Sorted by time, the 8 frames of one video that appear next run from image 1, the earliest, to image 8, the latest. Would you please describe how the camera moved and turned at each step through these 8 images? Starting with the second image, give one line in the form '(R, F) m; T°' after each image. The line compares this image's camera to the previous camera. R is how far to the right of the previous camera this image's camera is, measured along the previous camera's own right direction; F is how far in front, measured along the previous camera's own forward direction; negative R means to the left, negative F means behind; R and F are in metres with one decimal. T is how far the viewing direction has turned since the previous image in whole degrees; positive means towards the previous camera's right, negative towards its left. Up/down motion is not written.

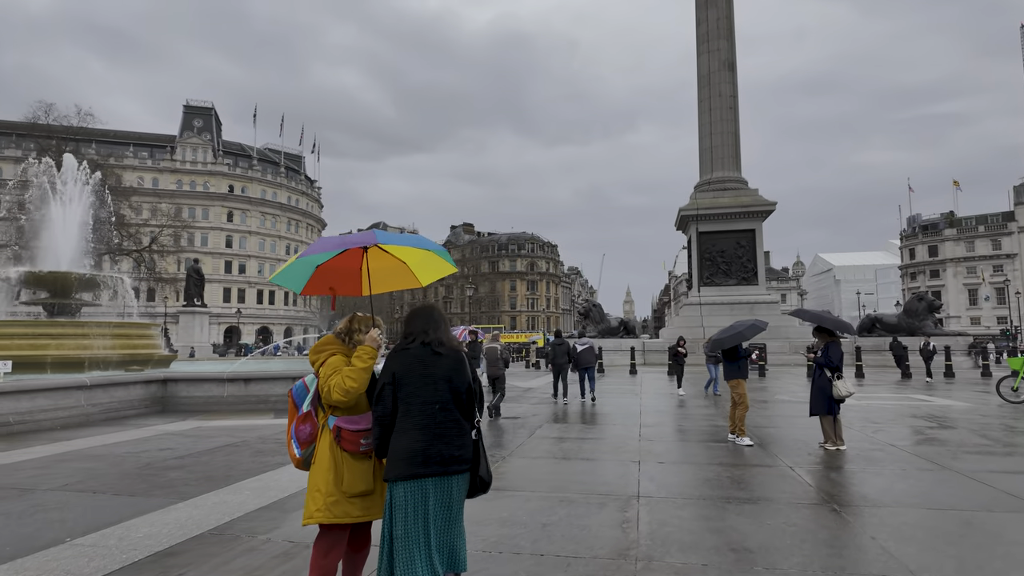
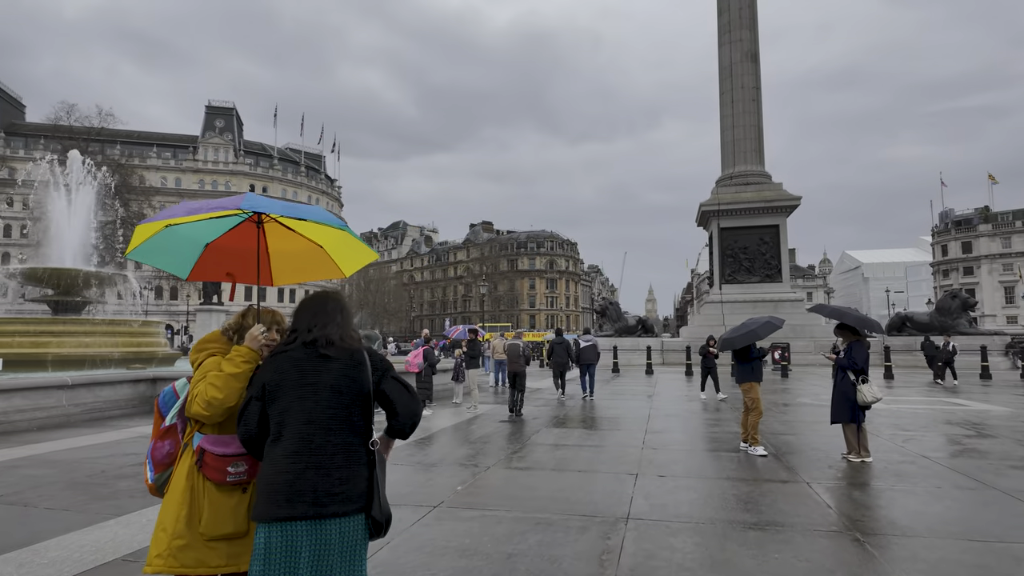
(+0.4, +0.6) m; -2°
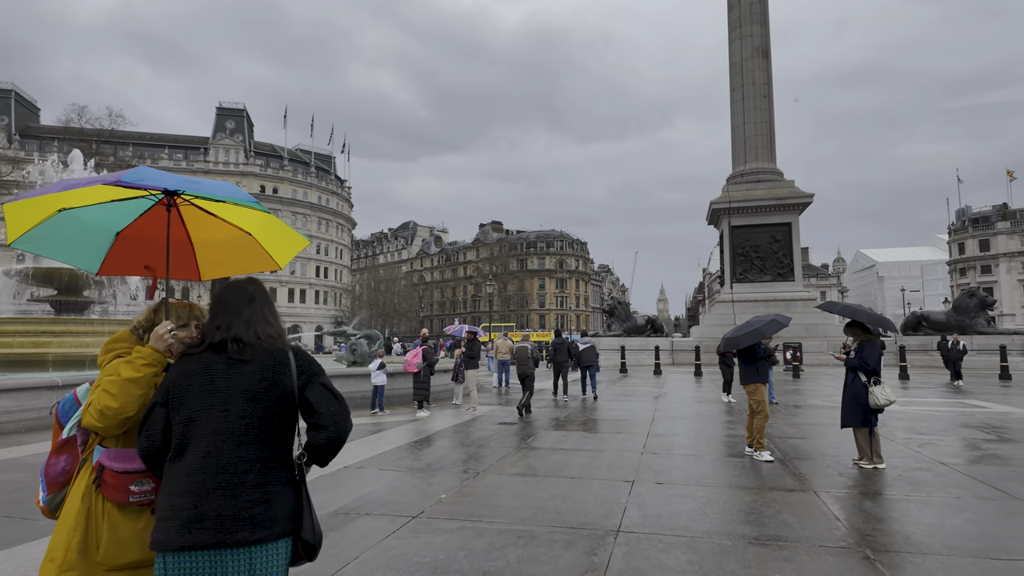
(+0.2, +0.3) m; -1°
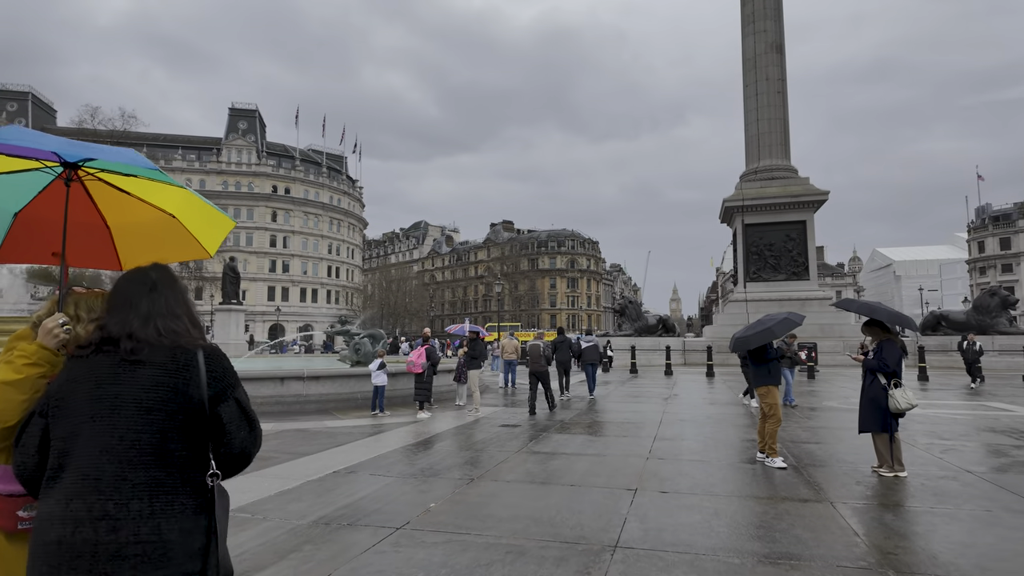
(+0.1, +0.3) m; -1°
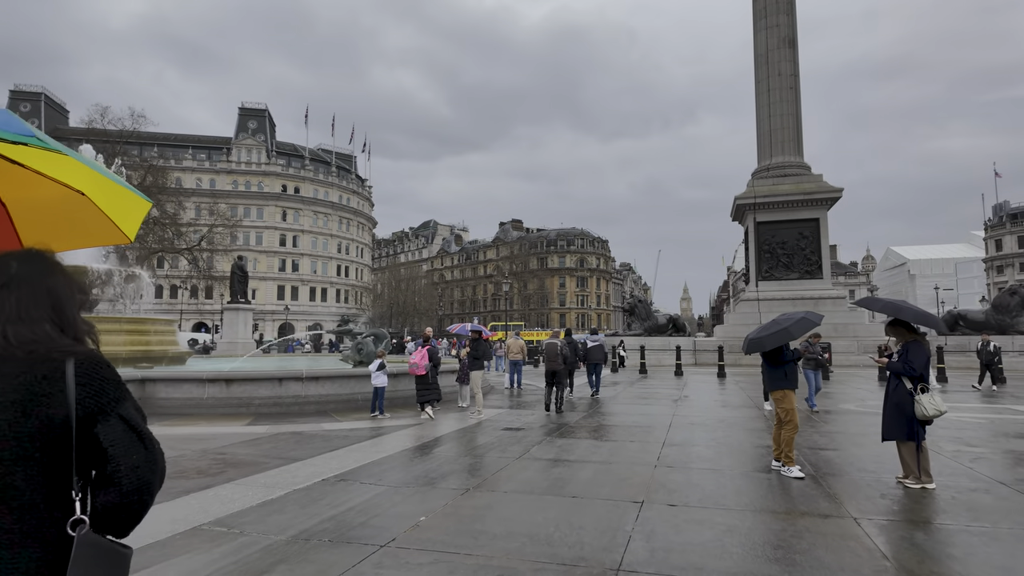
(+0.1, +0.3) m; -1°
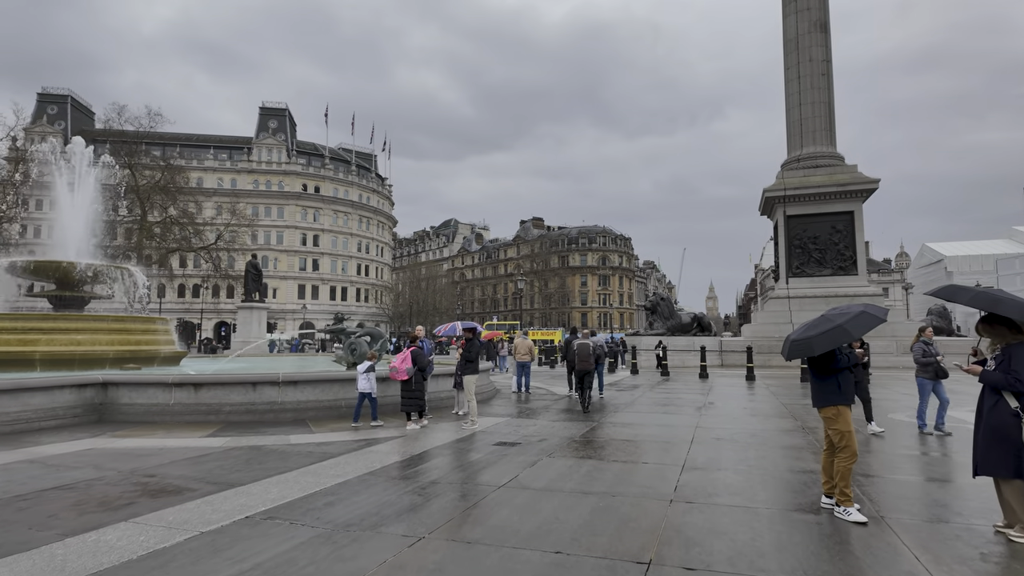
(+0.4, +1.3) m; -2°
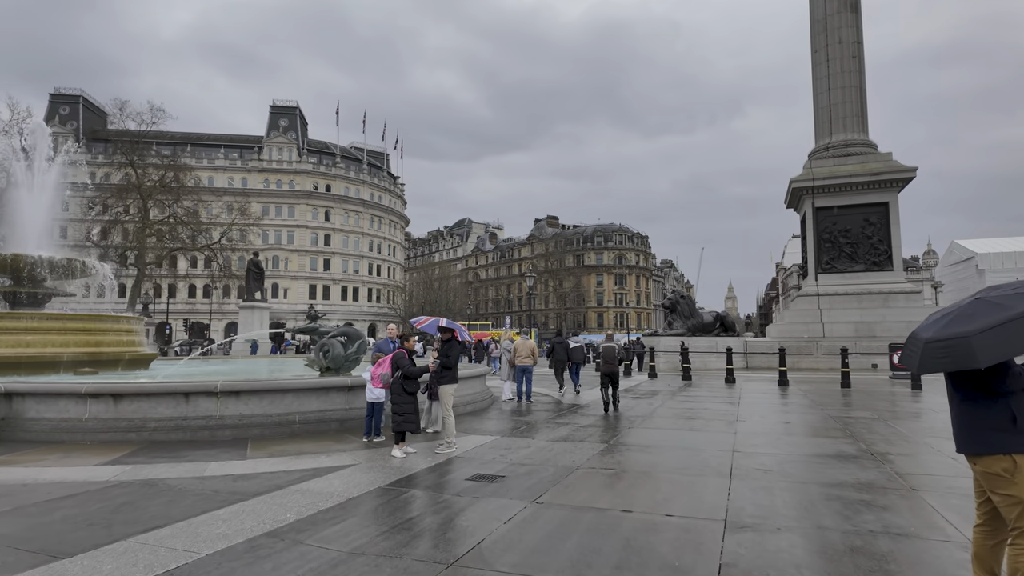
(+0.4, +1.9) m; -2°
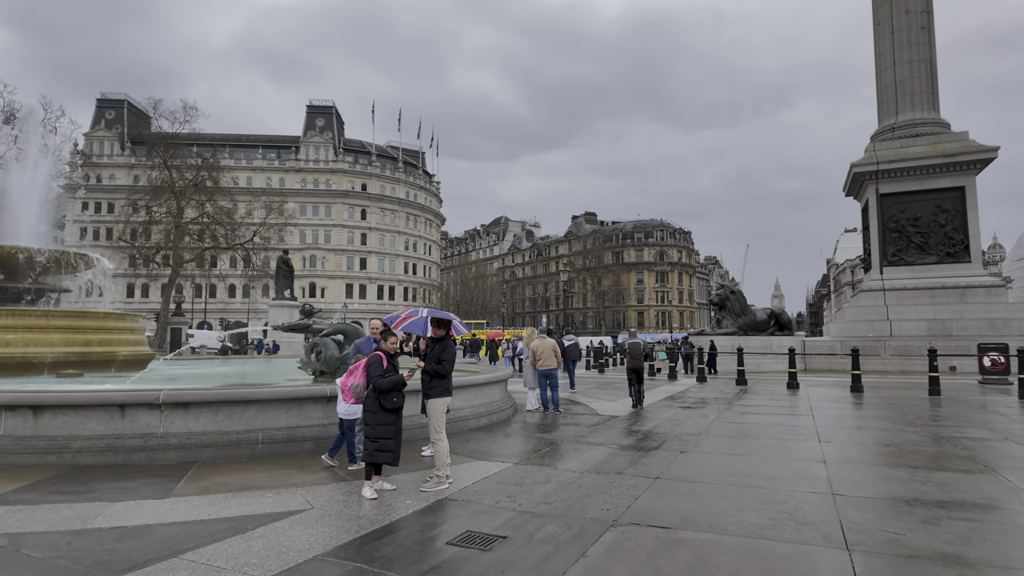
(+0.2, +1.9) m; -4°
